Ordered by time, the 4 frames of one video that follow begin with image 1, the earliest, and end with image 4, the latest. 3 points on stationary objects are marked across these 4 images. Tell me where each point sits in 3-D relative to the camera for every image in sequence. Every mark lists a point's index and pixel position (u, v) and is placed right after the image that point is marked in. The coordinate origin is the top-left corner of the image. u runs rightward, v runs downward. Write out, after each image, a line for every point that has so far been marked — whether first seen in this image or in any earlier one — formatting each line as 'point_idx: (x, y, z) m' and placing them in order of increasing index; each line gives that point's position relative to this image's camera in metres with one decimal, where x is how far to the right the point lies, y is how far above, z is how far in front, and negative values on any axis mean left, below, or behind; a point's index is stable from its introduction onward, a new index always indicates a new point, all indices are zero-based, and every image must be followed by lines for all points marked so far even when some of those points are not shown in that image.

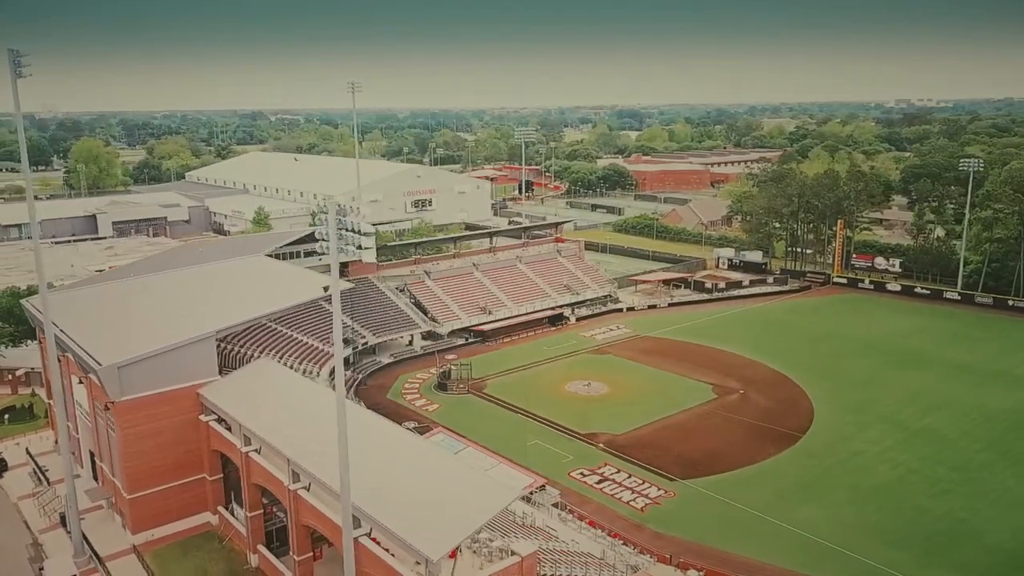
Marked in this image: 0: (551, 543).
0: (+1.0, -6.6, +18.4) m
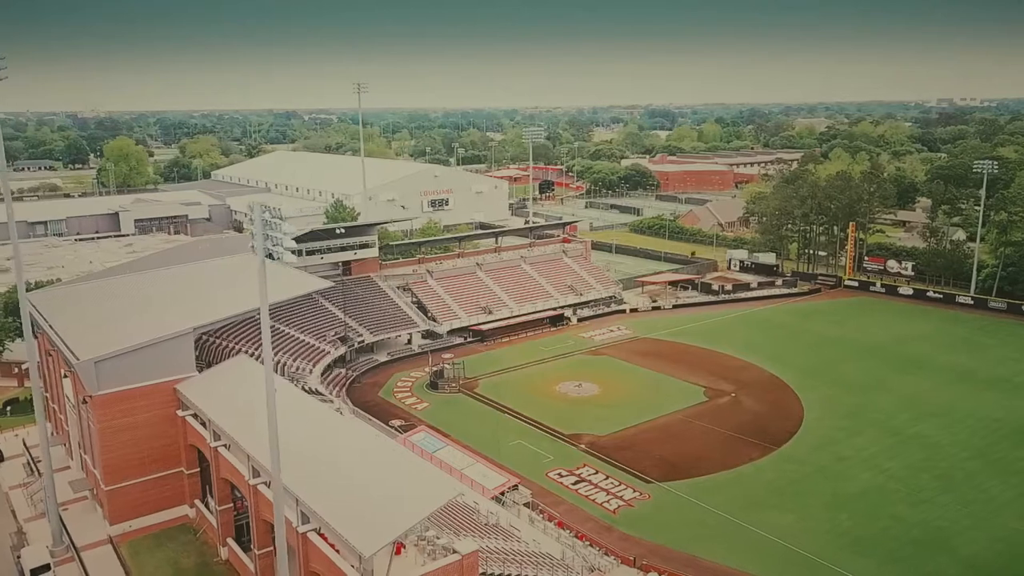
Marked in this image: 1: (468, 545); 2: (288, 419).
0: (0.0, -6.6, +18.5) m
1: (-0.9, -5.2, +14.4) m
2: (-5.6, -3.7, +19.4) m
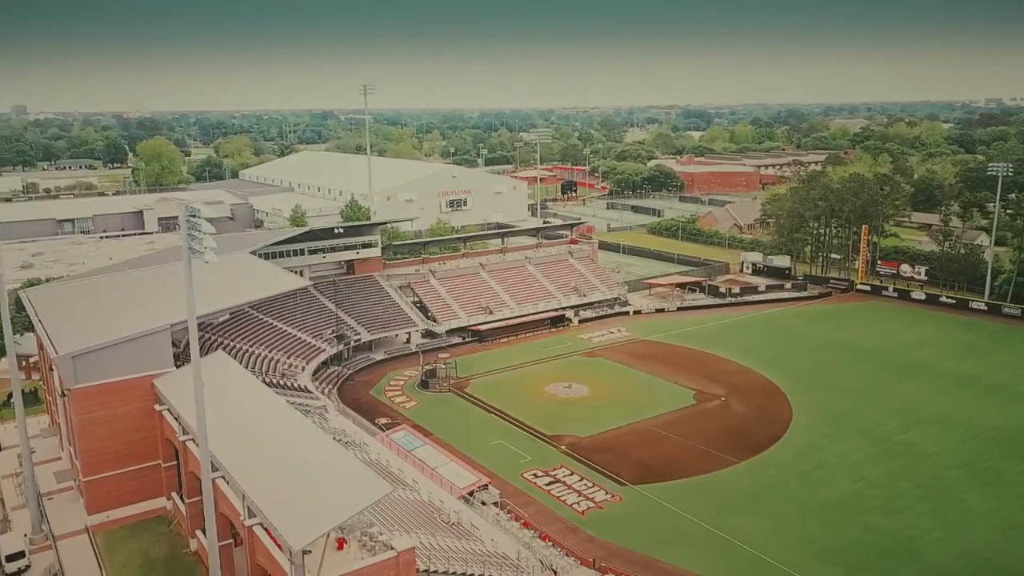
0: (-1.1, -6.6, +18.6) m
1: (-2.2, -5.2, +14.6) m
2: (-6.6, -3.7, +19.8) m
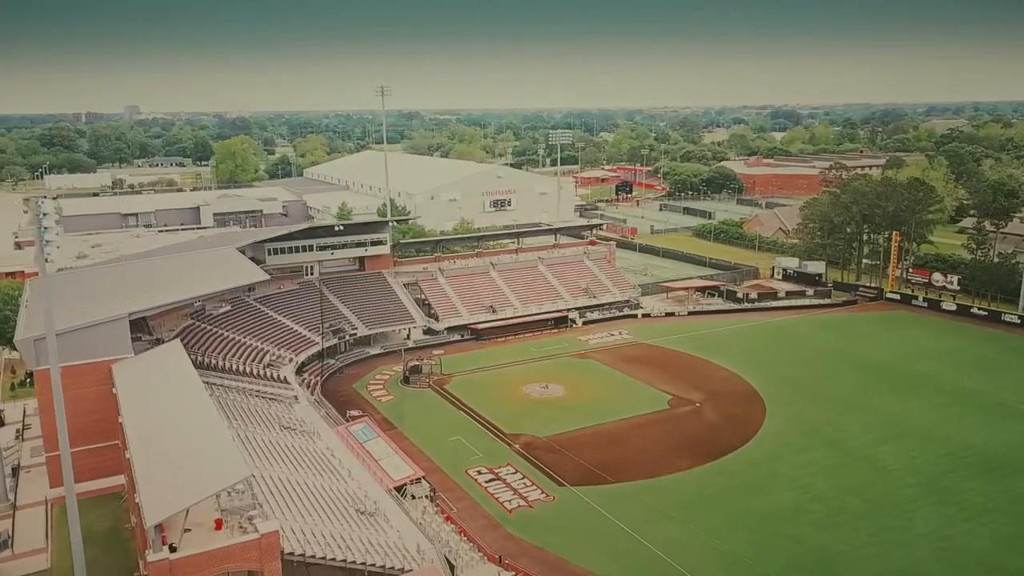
0: (-3.7, -6.6, +19.2) m
1: (-5.1, -5.1, +15.3) m
2: (-9.0, -3.5, +20.8) m
